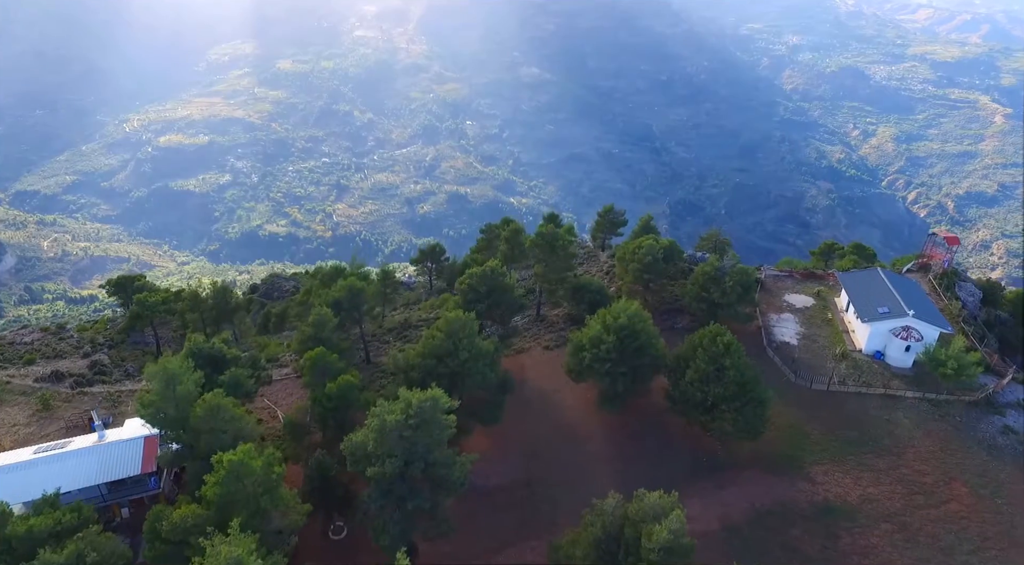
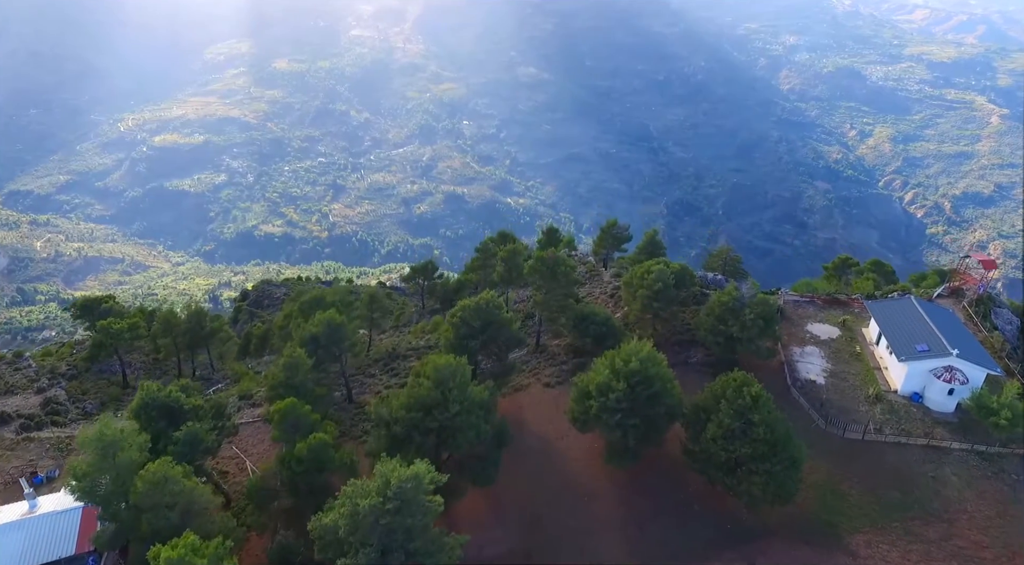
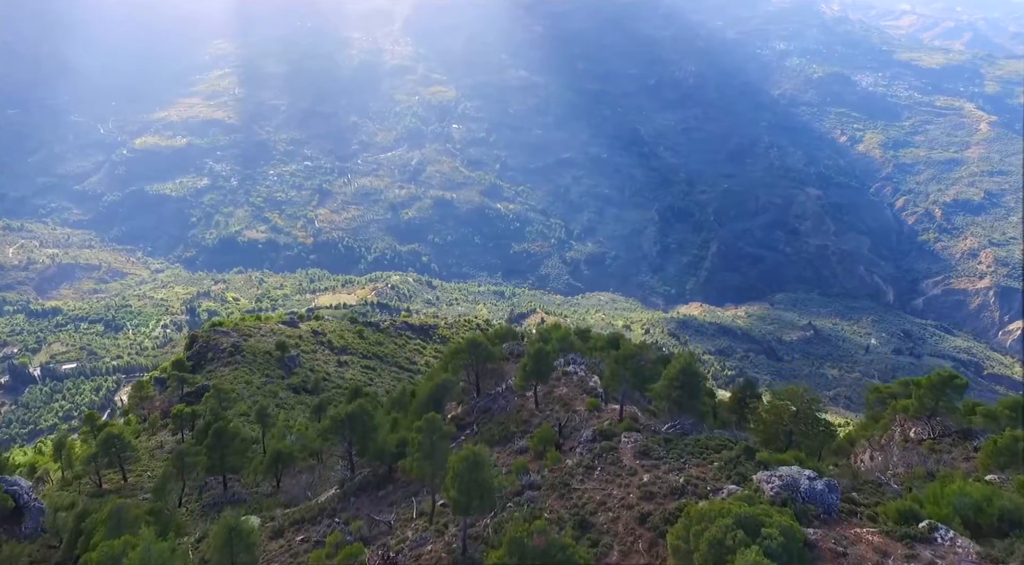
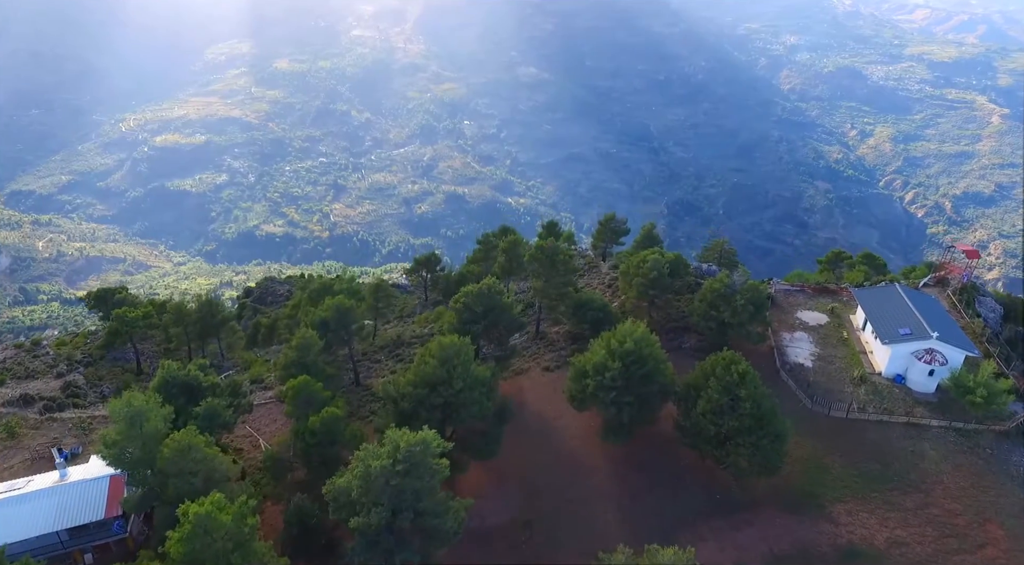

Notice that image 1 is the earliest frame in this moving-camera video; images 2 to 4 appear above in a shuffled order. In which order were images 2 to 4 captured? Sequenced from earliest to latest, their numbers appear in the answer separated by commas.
4, 2, 3
